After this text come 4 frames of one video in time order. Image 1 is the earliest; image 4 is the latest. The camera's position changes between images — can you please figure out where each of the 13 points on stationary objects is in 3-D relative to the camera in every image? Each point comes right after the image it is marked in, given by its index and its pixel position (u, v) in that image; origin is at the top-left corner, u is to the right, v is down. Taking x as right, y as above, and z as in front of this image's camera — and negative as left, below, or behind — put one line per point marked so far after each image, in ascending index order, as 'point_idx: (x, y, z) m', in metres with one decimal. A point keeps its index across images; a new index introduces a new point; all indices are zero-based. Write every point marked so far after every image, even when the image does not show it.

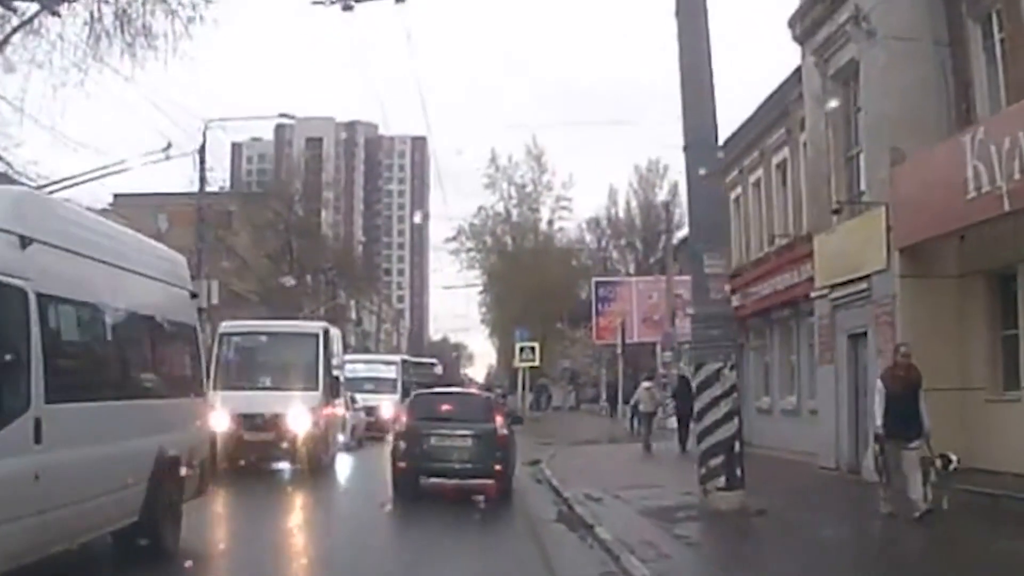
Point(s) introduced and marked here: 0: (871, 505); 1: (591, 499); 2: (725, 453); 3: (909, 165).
0: (+4.6, -2.8, +17.9) m
1: (+1.0, -2.7, +18.1) m
2: (+2.4, -1.8, +15.5) m
3: (+5.4, +1.7, +19.1) m
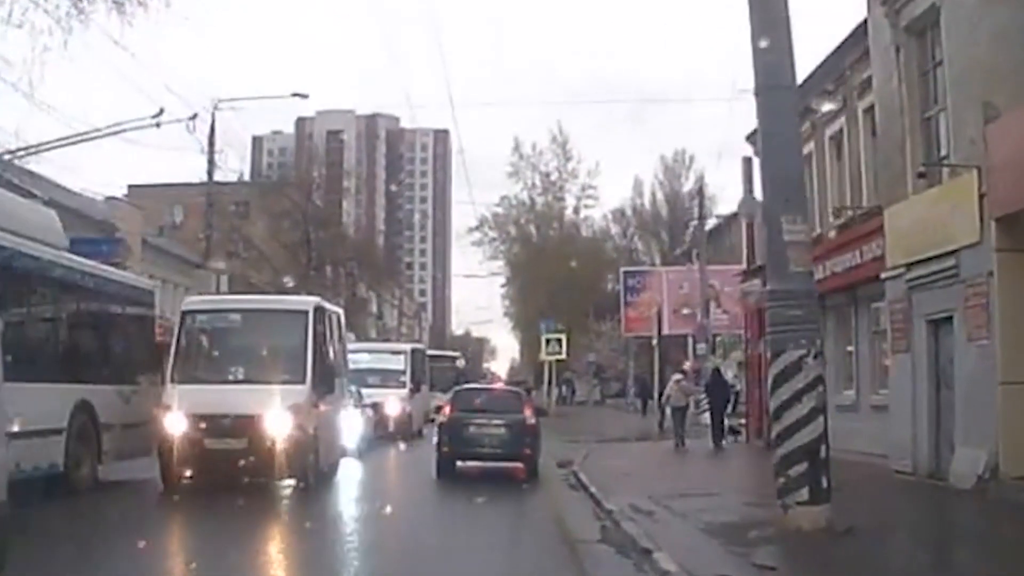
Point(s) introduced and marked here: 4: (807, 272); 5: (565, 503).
0: (+4.9, -2.5, +15.1) m
1: (+1.4, -2.5, +15.4) m
2: (+2.7, -1.6, +12.8) m
3: (+5.8, +2.0, +16.4) m
4: (+2.8, +0.2, +13.3) m
5: (+0.8, -3.0, +19.5) m
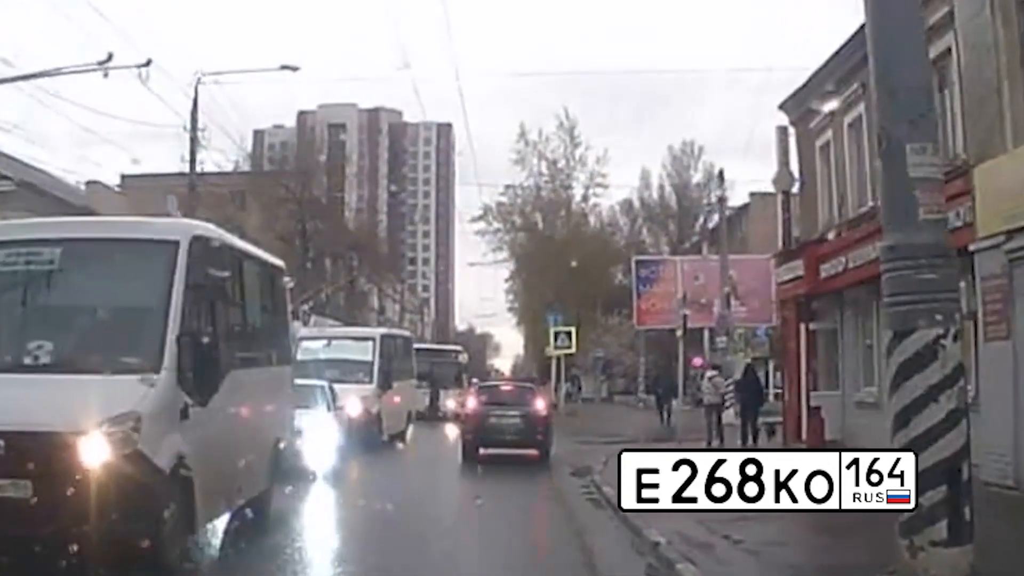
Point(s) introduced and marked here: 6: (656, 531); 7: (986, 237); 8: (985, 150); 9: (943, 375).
0: (+5.1, -2.2, +11.5) m
1: (+1.5, -2.2, +11.8) m
2: (+2.8, -1.3, +9.2) m
3: (+5.9, +2.3, +12.7) m
4: (+3.0, +0.5, +9.7) m
5: (+0.9, -2.7, +15.9) m
6: (+1.4, -2.4, +13.8) m
7: (+5.7, +0.6, +16.9) m
8: (+5.8, +1.7, +17.2) m
9: (+2.8, -0.6, +9.2) m
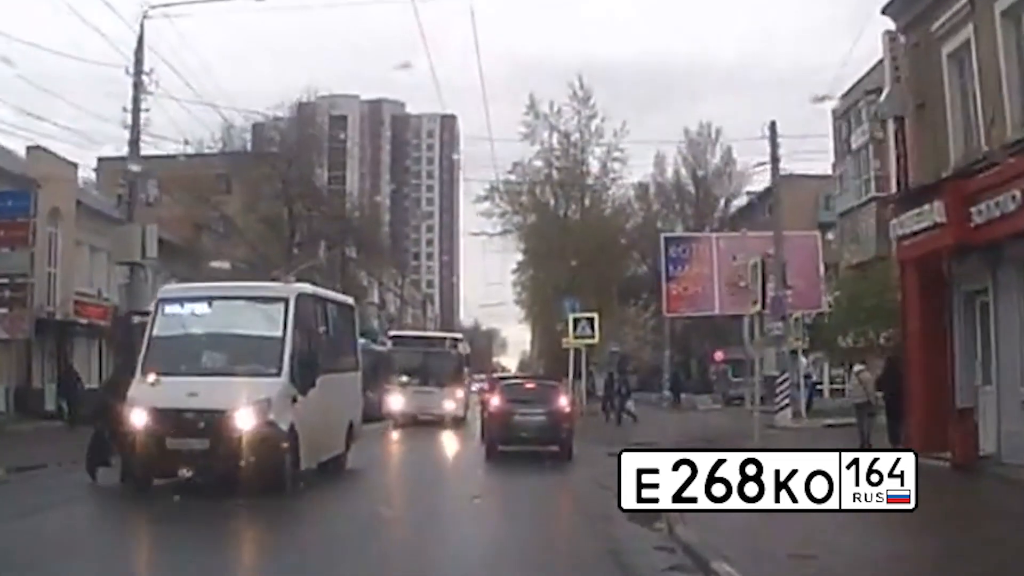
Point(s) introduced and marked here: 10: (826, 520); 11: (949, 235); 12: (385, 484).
0: (+5.3, -1.6, +3.6) m
1: (+1.7, -1.6, +3.9) m
2: (+3.0, -0.7, +1.3) m
3: (+6.1, +2.9, +4.8) m
4: (+3.2, +1.1, +1.9) m
5: (+1.1, -2.1, +8.1) m
6: (+1.6, -1.8, +5.9) m
7: (+5.9, +1.2, +9.0) m
8: (+6.0, +2.3, +9.4) m
9: (+3.0, 0.0, +1.3) m
10: (+3.4, -2.5, +14.8) m
11: (+6.0, +0.7, +19.4) m
12: (-1.8, -2.8, +19.8) m
